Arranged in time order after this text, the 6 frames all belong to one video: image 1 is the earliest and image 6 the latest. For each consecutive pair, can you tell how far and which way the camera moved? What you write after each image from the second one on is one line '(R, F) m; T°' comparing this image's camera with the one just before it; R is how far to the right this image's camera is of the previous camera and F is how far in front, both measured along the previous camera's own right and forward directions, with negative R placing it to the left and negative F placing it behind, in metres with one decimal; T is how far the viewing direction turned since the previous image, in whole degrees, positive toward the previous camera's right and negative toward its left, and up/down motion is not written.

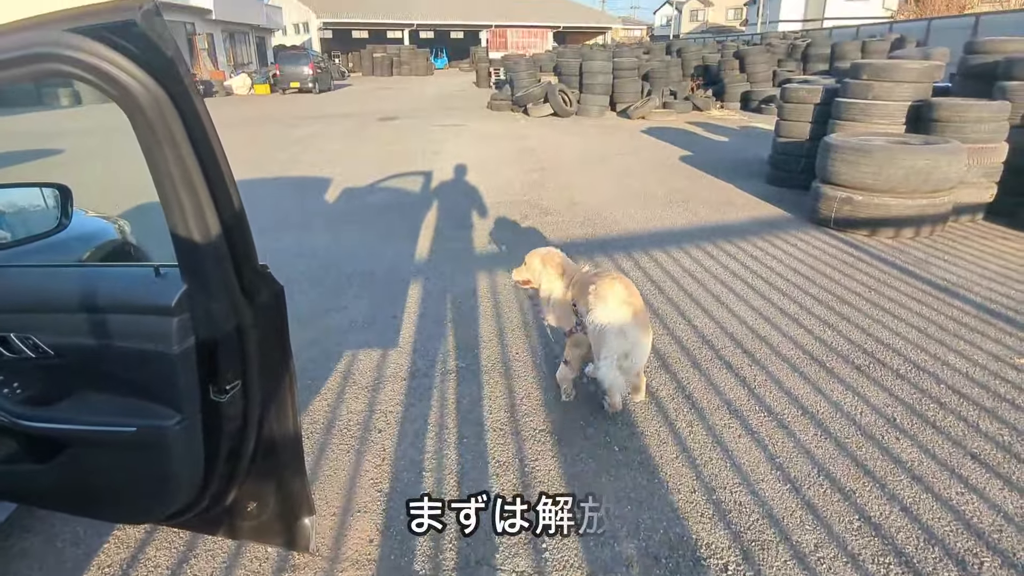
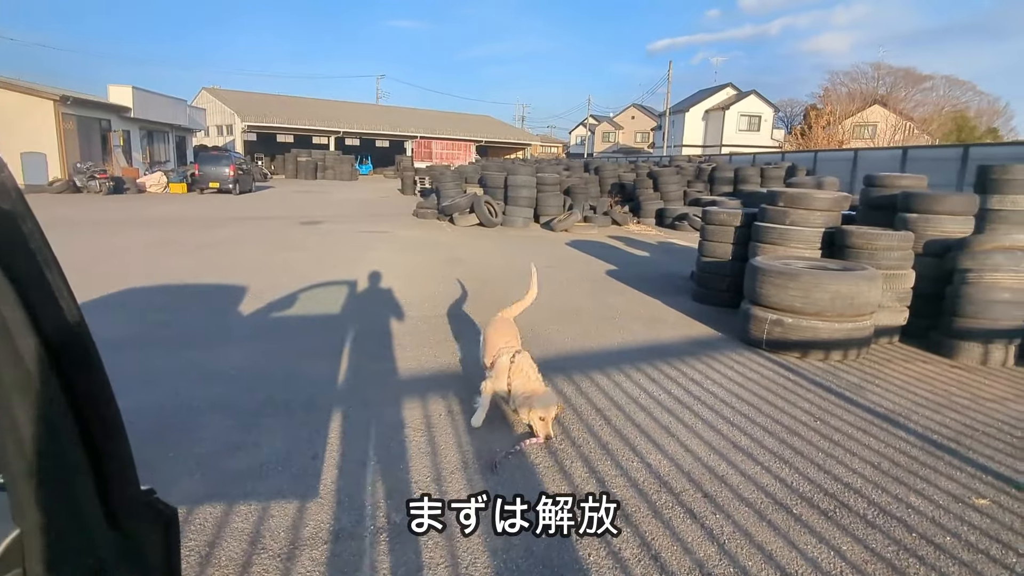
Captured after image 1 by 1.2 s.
(-0.1, +0.3) m; +7°
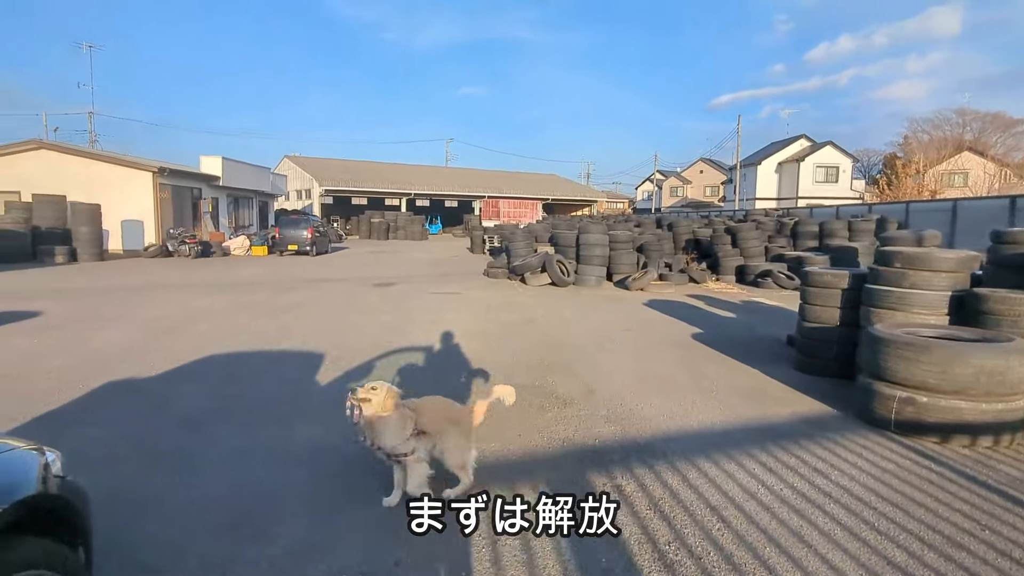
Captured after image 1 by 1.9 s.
(-0.2, +0.4) m; -6°
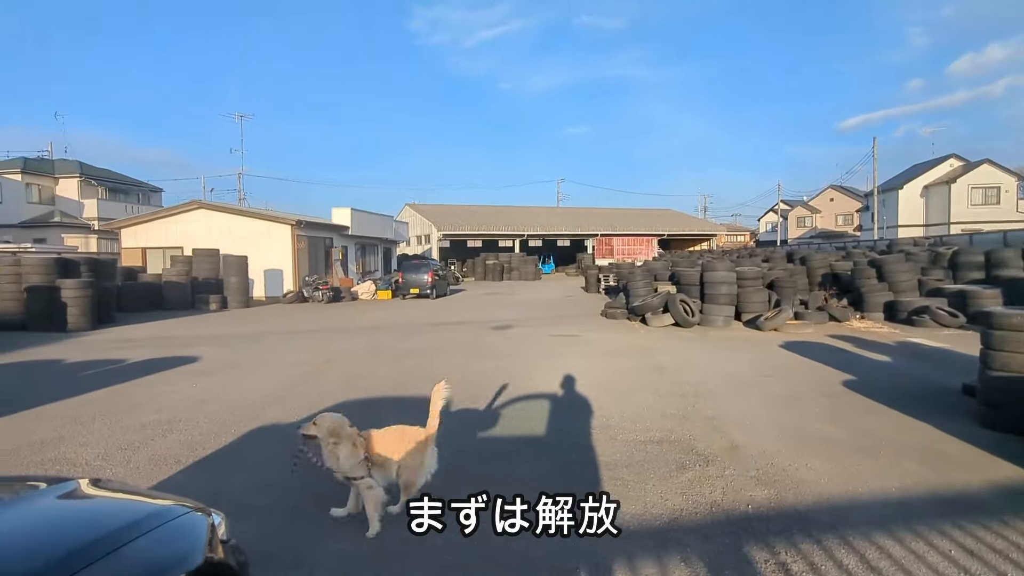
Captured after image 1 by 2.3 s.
(-0.2, +0.2) m; -10°
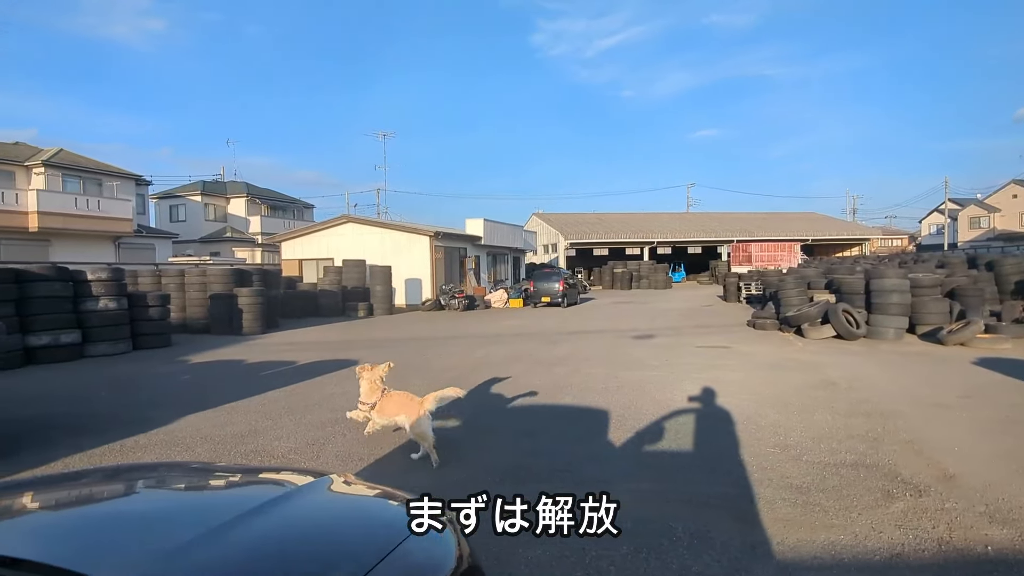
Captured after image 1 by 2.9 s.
(-0.5, 0.0) m; -11°
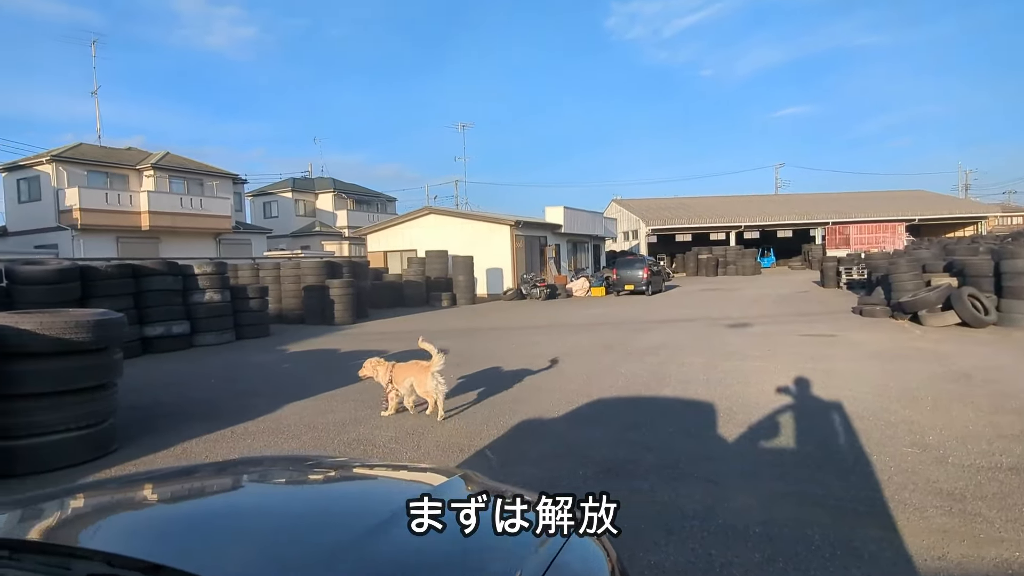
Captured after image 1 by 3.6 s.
(-0.3, +0.3) m; -7°
